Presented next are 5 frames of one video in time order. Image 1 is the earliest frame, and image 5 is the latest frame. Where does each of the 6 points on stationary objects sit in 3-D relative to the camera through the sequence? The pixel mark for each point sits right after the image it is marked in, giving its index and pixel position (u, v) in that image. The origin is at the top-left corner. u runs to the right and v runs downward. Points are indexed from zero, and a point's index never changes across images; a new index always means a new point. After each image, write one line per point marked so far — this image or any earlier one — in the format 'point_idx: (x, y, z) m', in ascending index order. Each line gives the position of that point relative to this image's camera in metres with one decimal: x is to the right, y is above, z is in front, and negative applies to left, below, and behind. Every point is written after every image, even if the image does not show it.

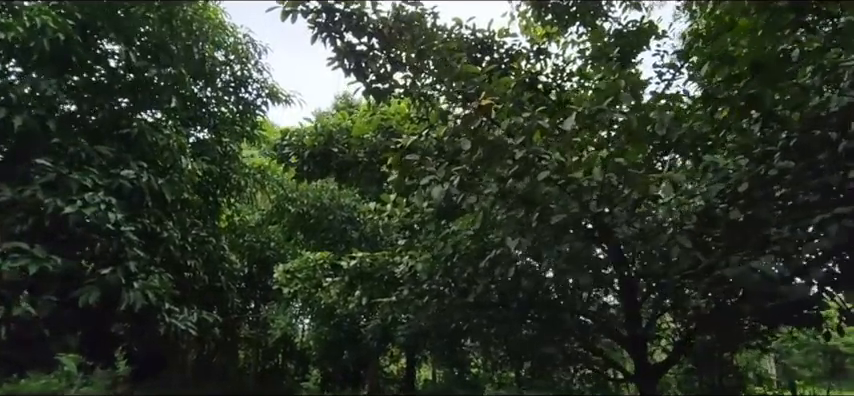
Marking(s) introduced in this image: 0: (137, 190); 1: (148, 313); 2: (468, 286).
0: (-3.5, +0.1, +5.6) m
1: (-3.6, -1.5, +5.9) m
2: (+0.5, -1.0, +5.1) m
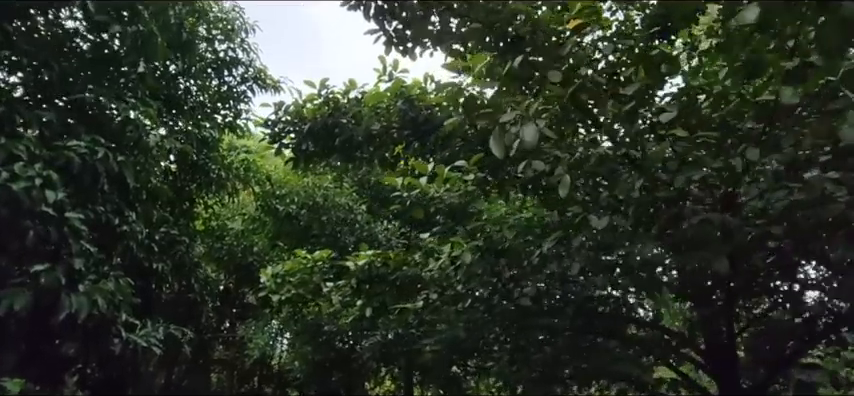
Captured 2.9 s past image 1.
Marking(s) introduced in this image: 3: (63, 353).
0: (-3.3, +0.3, +4.4) m
1: (-3.3, -1.3, +4.6) m
2: (+0.8, -0.8, +4.1) m
3: (-3.7, -1.6, +4.7) m
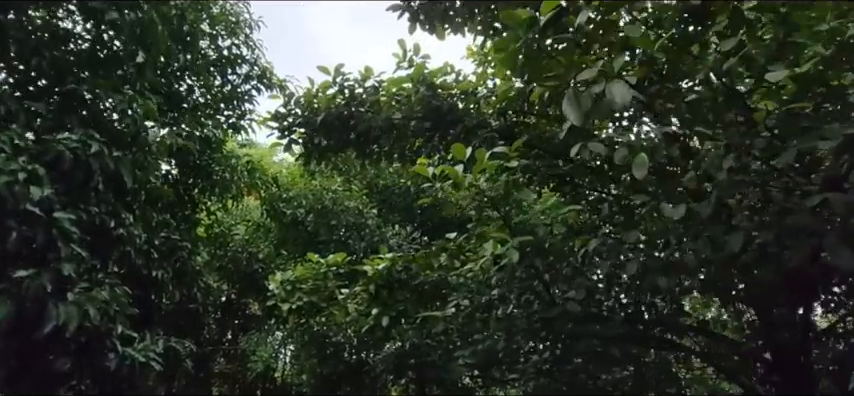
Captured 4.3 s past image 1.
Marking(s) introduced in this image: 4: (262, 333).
0: (-3.0, +0.3, +4.0) m
1: (-3.1, -1.3, +4.2) m
2: (+1.0, -0.8, +3.7) m
3: (-3.4, -1.6, +4.2) m
4: (-1.9, -1.6, +5.3) m
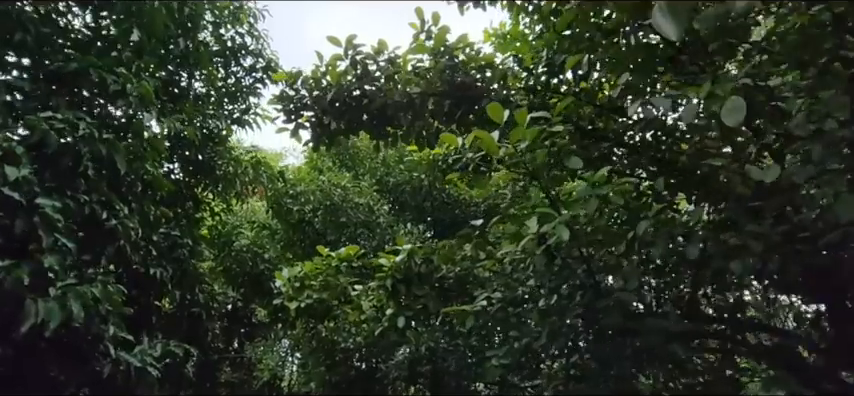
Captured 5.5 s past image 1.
0: (-2.8, +0.4, +3.7) m
1: (-2.9, -1.2, +3.8) m
2: (+1.2, -0.6, +3.3) m
3: (-3.2, -1.5, +3.9) m
4: (-1.7, -1.5, +4.9) m
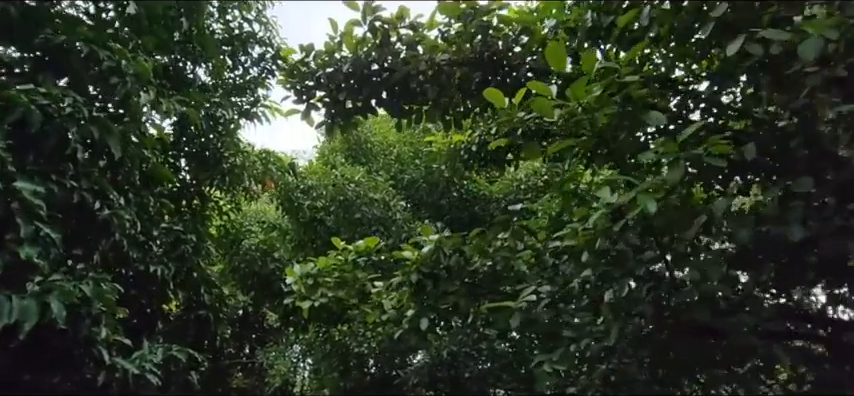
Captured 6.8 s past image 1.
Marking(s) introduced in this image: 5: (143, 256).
0: (-2.6, +0.5, +3.3) m
1: (-2.7, -1.1, +3.4) m
2: (+1.4, -0.5, +2.8) m
3: (-3.0, -1.4, +3.5) m
4: (-1.5, -1.4, +4.5) m
5: (-2.7, -0.5, +4.3) m
